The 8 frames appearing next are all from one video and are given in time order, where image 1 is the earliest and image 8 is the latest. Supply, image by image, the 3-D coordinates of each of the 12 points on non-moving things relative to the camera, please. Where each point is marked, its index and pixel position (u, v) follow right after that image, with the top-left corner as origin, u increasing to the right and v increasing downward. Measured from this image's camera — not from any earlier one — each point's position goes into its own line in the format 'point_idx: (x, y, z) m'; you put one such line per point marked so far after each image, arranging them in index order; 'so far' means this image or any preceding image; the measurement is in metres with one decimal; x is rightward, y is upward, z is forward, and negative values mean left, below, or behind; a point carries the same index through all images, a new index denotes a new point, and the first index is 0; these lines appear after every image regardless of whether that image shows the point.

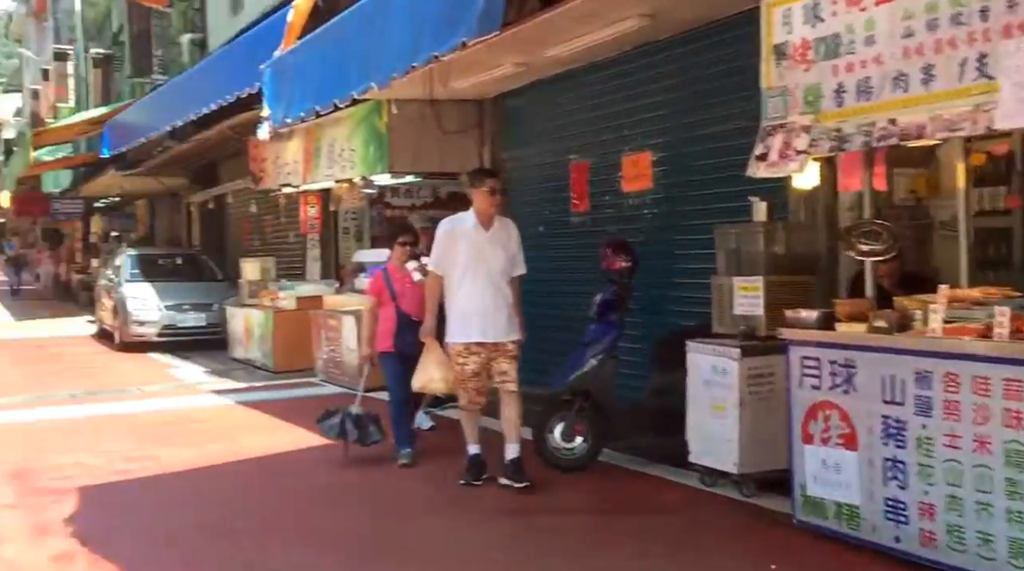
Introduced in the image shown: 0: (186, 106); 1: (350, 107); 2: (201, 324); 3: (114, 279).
0: (-3.8, +2.1, +11.9) m
1: (-1.5, +1.7, +9.5) m
2: (-4.1, -0.5, +13.4) m
3: (-5.6, +0.1, +14.3) m
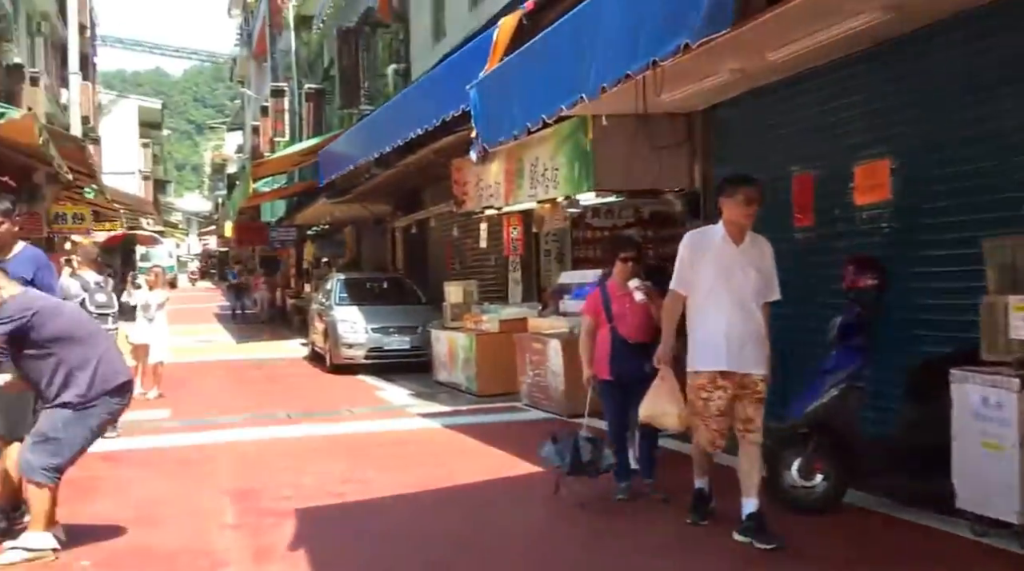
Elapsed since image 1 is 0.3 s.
0: (-1.4, +1.8, +12.1) m
1: (+0.4, +1.5, +9.3) m
2: (-1.4, -0.8, +13.5) m
3: (-2.7, -0.3, +14.7) m
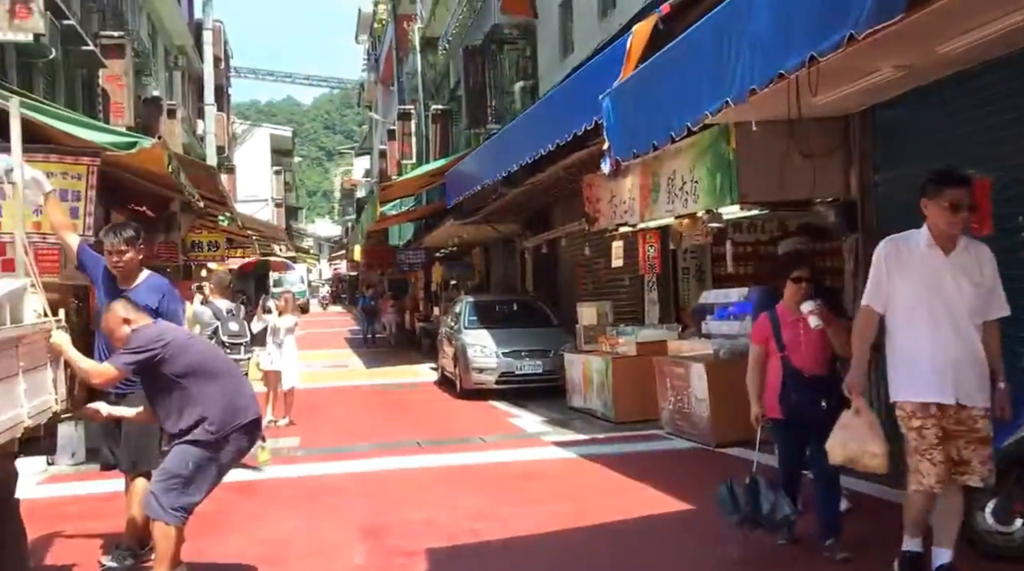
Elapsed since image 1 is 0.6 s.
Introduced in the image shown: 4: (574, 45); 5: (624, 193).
0: (+0.1, +1.5, +11.7) m
1: (+1.5, +1.3, +8.7) m
2: (+0.3, -1.1, +13.1) m
3: (-0.8, -0.6, +14.4) m
4: (+1.0, +3.7, +15.9) m
5: (+1.2, +1.0, +10.6) m
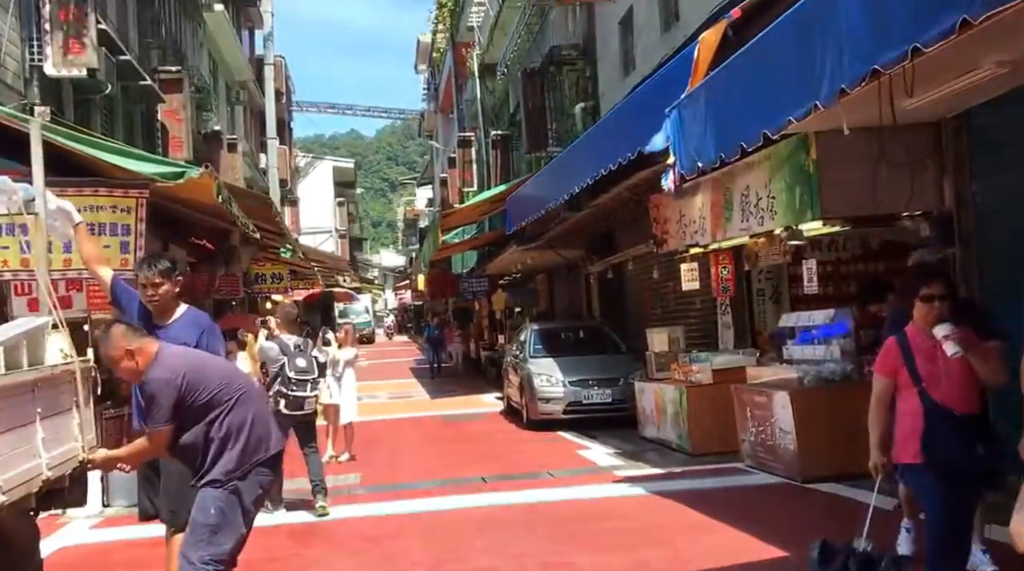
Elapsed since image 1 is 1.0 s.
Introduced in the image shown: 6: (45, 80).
0: (+0.8, +1.2, +11.2) m
1: (+2.0, +1.1, +8.1) m
2: (+1.2, -1.4, +12.5) m
3: (+0.1, -1.0, +13.9) m
4: (+1.9, +3.4, +15.4) m
5: (+1.8, +0.7, +10.1) m
6: (-5.0, +2.2, +11.0) m
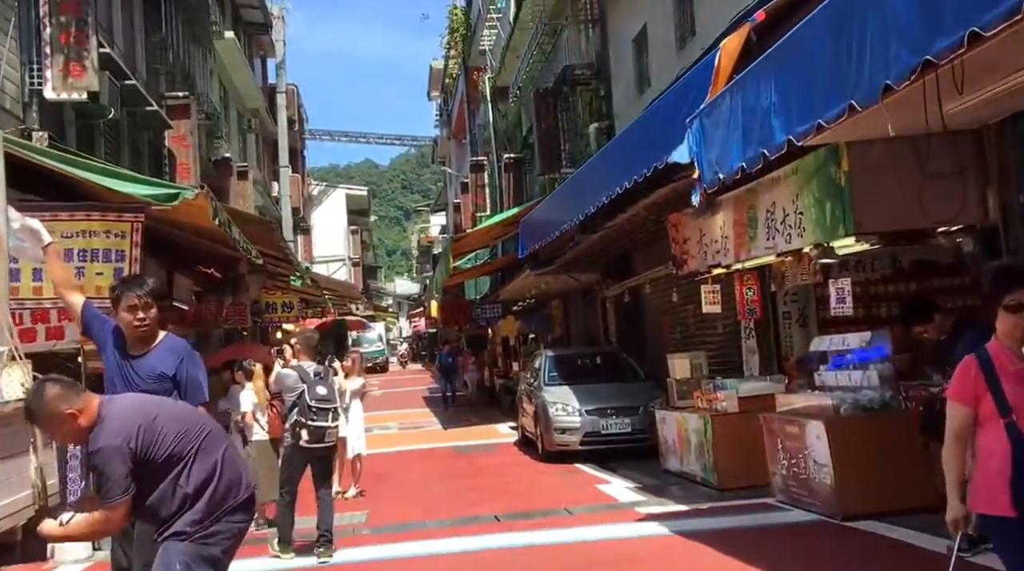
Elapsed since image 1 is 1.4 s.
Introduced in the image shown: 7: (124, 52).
0: (+0.9, +1.0, +10.8) m
1: (+2.1, +0.9, +7.7) m
2: (+1.3, -1.7, +12.0) m
3: (+0.3, -1.3, +13.4) m
4: (+2.1, +3.0, +15.0) m
5: (+1.9, +0.5, +9.6) m
6: (-4.9, +1.9, +10.6) m
7: (-5.7, +3.5, +15.0) m
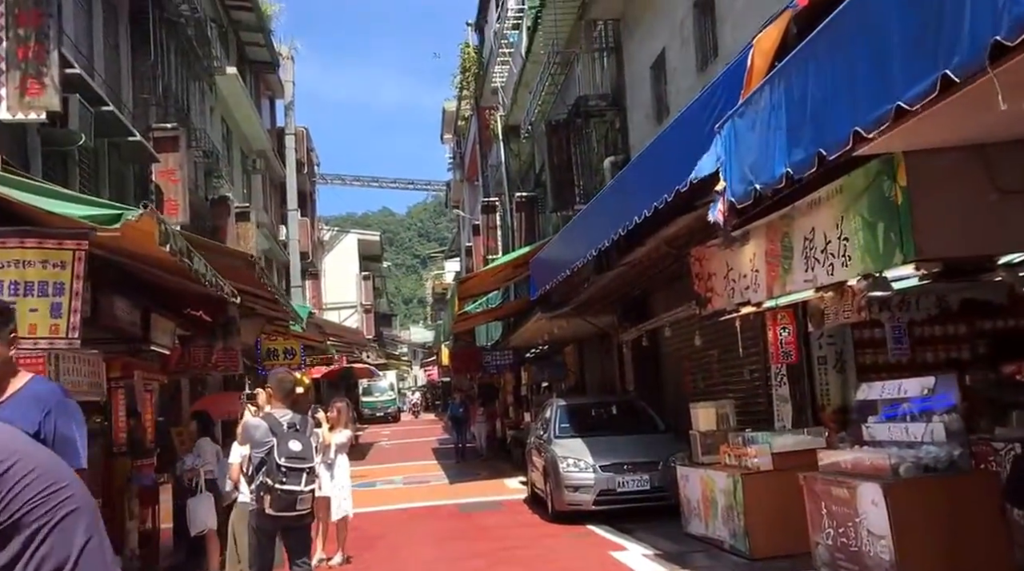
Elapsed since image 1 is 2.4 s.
0: (+1.0, +0.6, +9.8) m
1: (+2.1, +0.7, +6.6) m
2: (+1.4, -2.1, +10.8) m
3: (+0.4, -1.8, +12.3) m
4: (+2.2, +2.4, +14.1) m
5: (+1.9, +0.2, +8.5) m
6: (-4.8, +1.5, +9.8) m
7: (-5.6, +2.9, +14.3) m
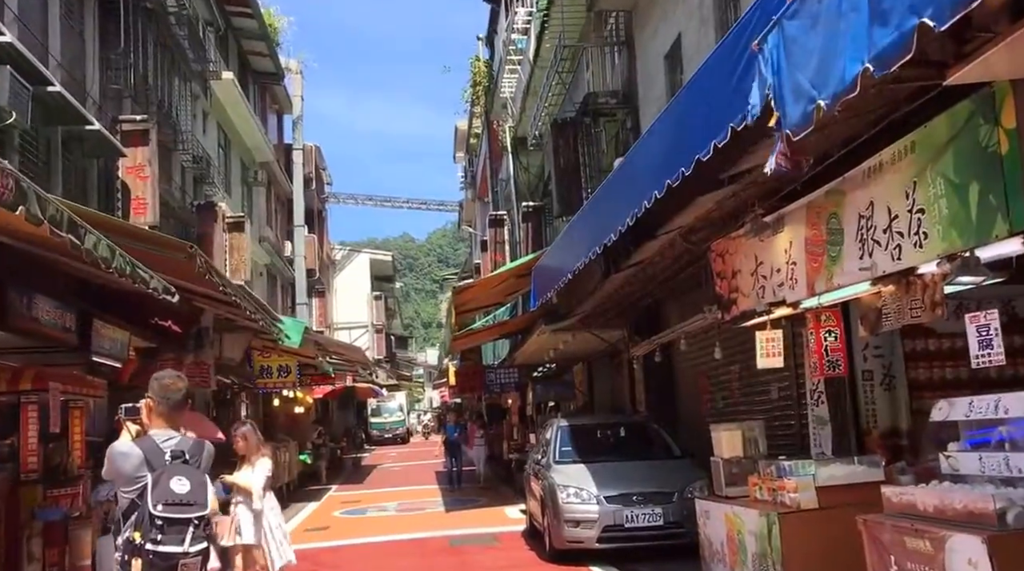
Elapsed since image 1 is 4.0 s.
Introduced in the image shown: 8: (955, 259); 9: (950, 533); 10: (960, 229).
0: (+0.9, +0.6, +8.3) m
1: (+2.0, +0.8, +5.1) m
2: (+1.3, -2.2, +9.3) m
3: (+0.3, -1.9, +10.8) m
4: (+2.2, +2.3, +12.6) m
5: (+1.8, +0.2, +7.0) m
6: (-4.9, +1.5, +8.4) m
7: (-5.6, +2.8, +12.9) m
8: (+2.1, +0.1, +4.9) m
9: (+1.9, -1.1, +4.6) m
10: (+2.0, +0.3, +4.6) m
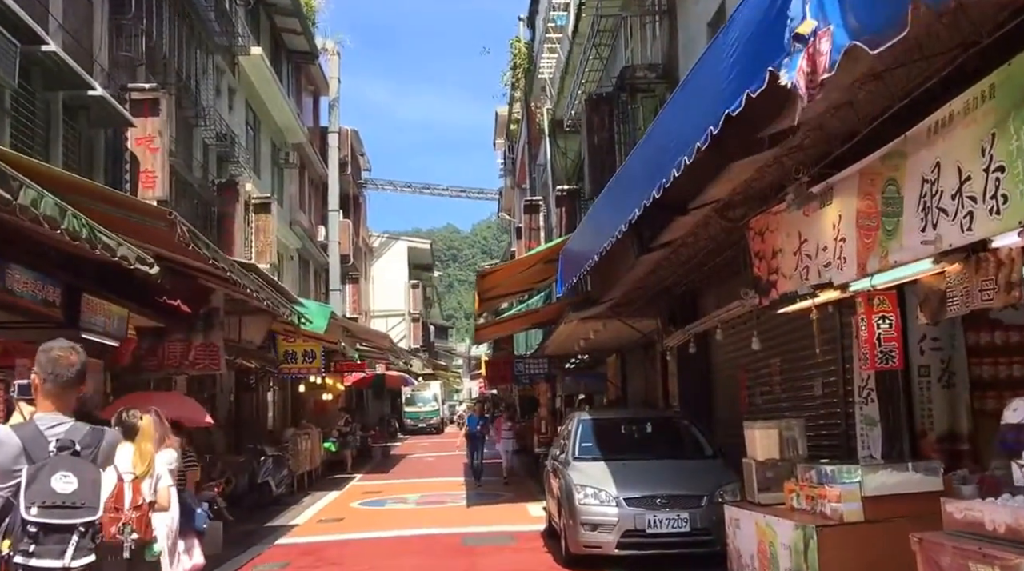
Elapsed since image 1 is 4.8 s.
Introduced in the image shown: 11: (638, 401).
0: (+1.0, +0.7, +7.5) m
1: (+2.0, +0.9, +4.2) m
2: (+1.4, -2.0, +8.4) m
3: (+0.5, -1.7, +10.0) m
4: (+2.5, +2.5, +11.7) m
5: (+1.9, +0.3, +6.1) m
6: (-4.8, +1.8, +7.8) m
7: (-5.3, +3.1, +12.3) m
8: (+2.1, +0.2, +4.0) m
9: (+1.8, -1.0, +3.7) m
10: (+2.0, +0.4, +3.7) m
11: (+2.2, -2.0, +17.9) m
